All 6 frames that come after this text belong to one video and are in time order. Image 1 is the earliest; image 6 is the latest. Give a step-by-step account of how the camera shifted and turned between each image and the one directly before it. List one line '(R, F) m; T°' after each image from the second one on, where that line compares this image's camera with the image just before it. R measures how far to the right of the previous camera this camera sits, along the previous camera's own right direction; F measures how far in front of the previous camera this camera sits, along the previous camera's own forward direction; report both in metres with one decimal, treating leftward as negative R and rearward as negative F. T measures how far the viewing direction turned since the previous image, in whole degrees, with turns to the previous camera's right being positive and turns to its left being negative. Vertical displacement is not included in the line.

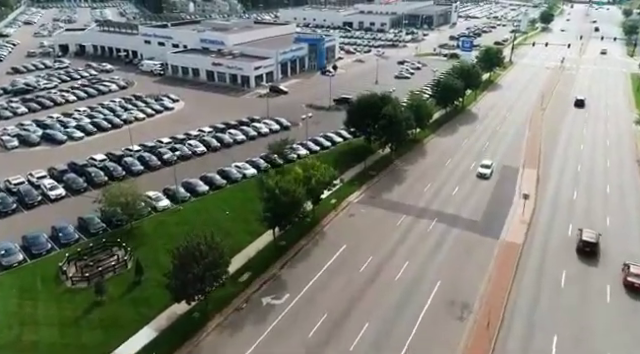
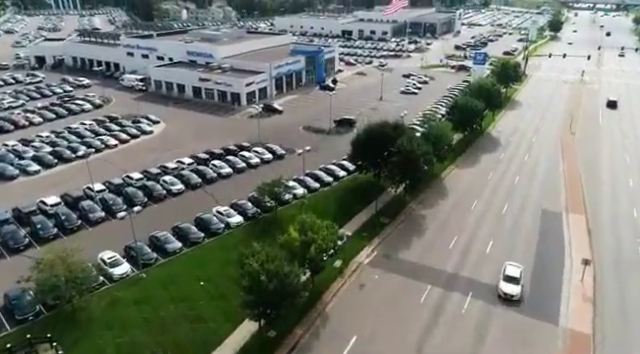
(-0.2, +7.8) m; 0°
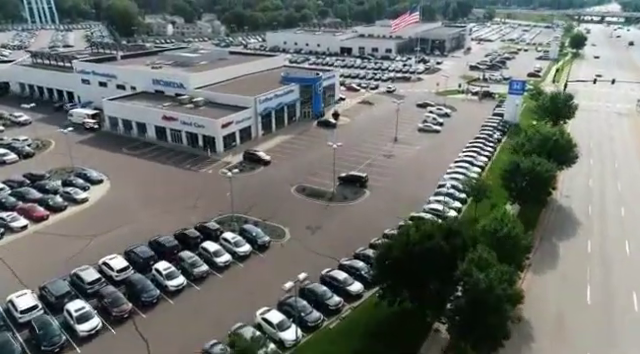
(-0.3, +15.6) m; 0°
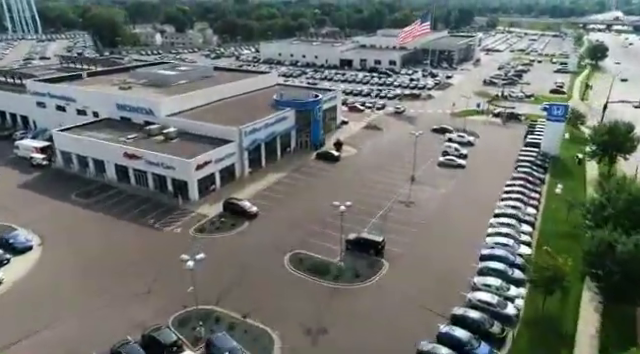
(-0.3, +10.9) m; 0°
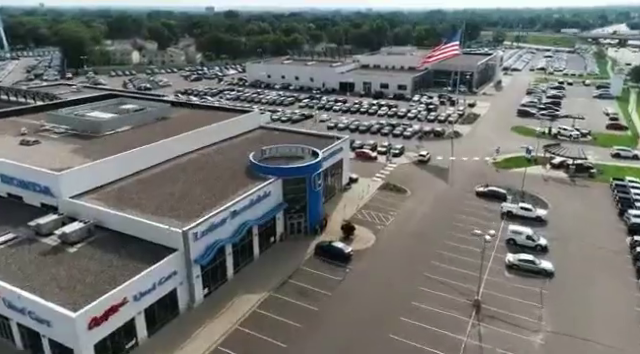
(-0.4, +19.0) m; +1°
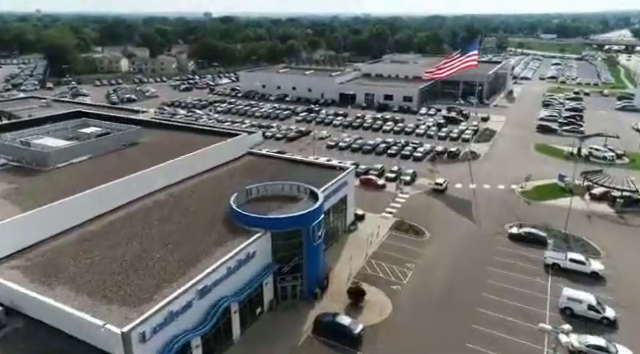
(-0.1, +8.2) m; 0°
